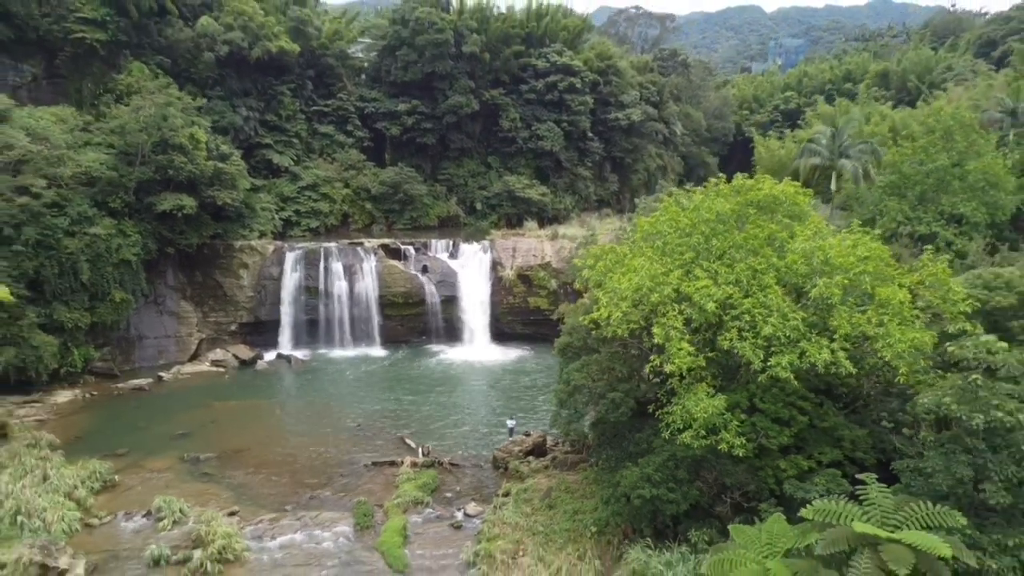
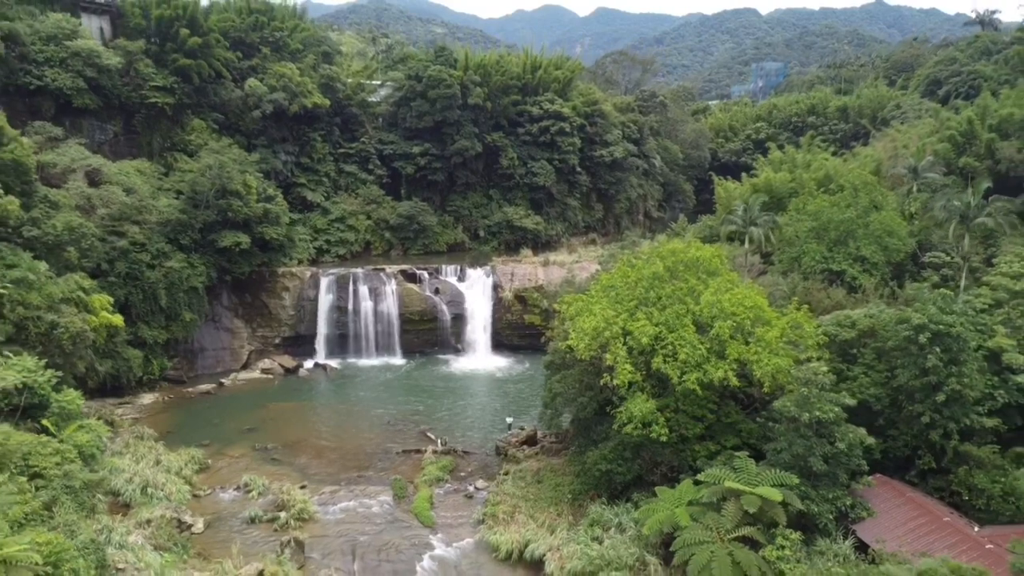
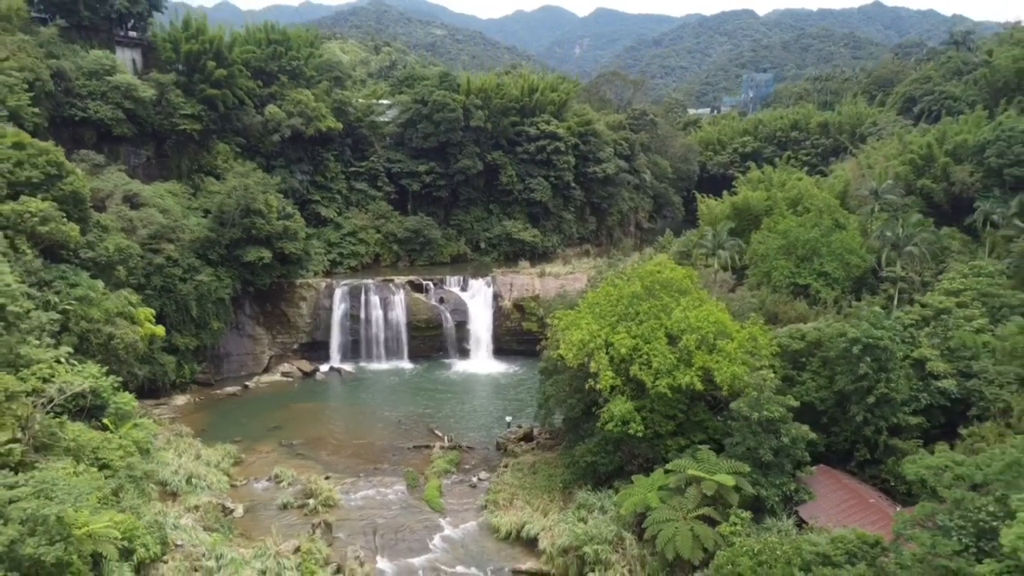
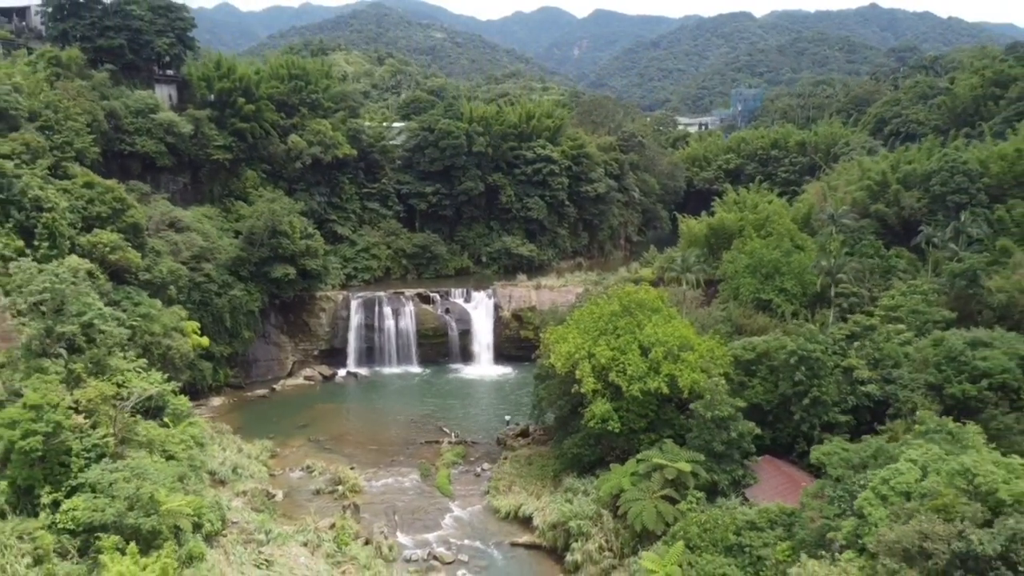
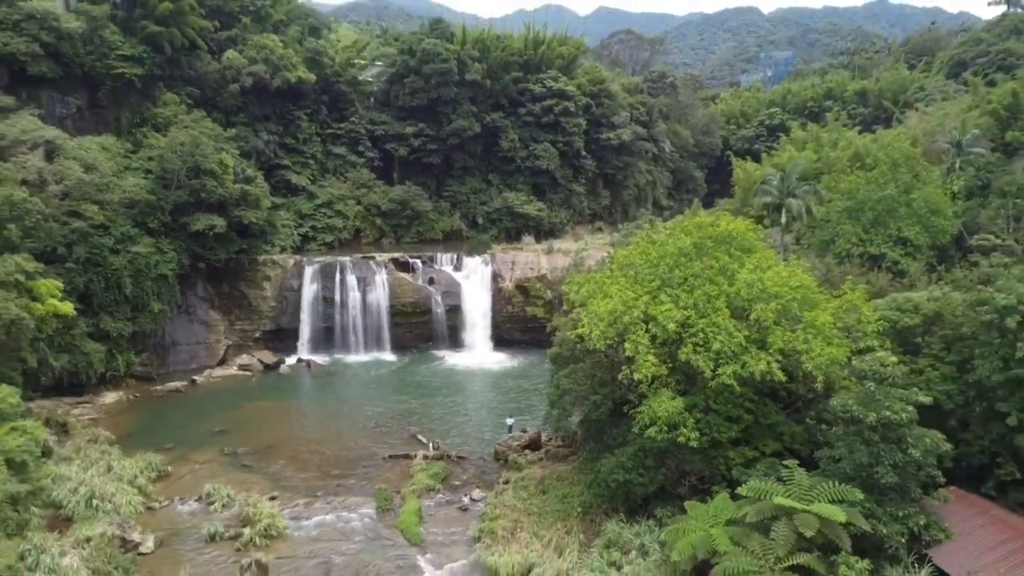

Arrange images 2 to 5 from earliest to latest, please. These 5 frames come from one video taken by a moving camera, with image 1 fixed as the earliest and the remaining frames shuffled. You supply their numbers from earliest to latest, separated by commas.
5, 2, 3, 4
